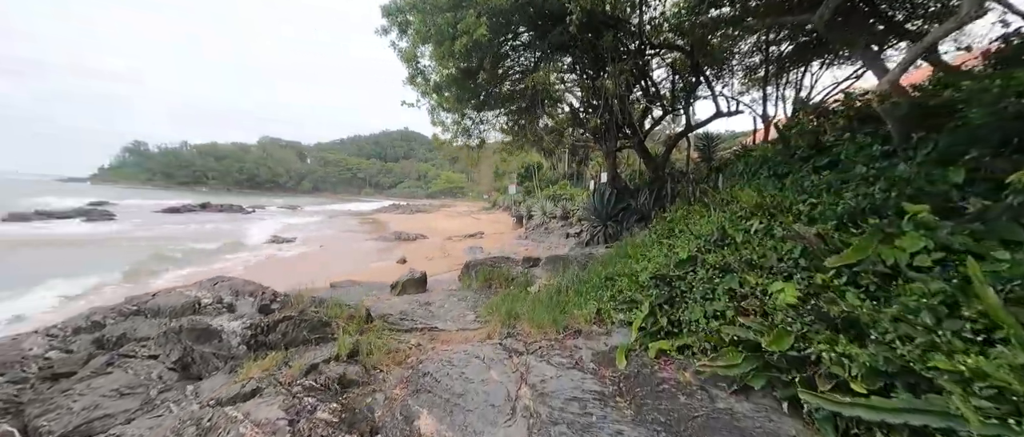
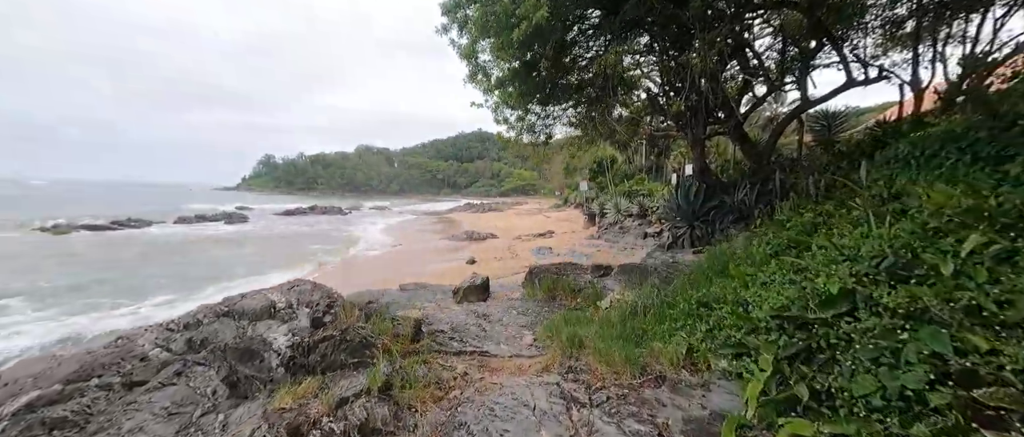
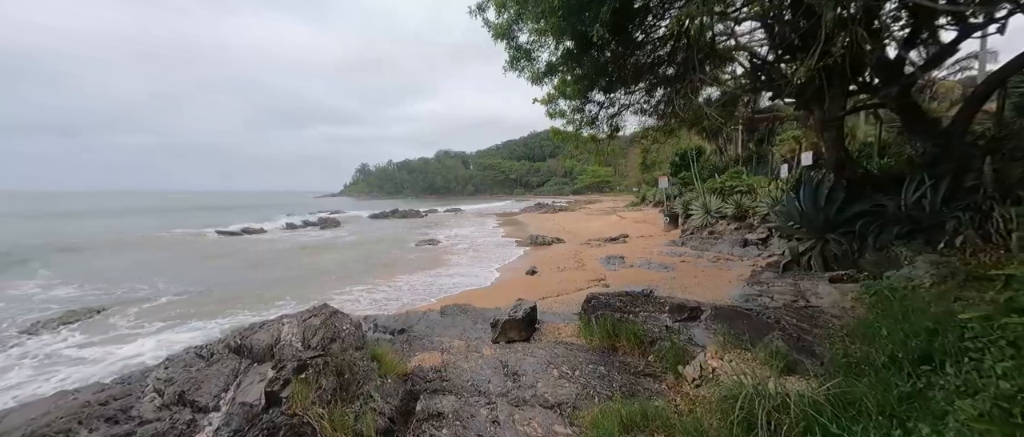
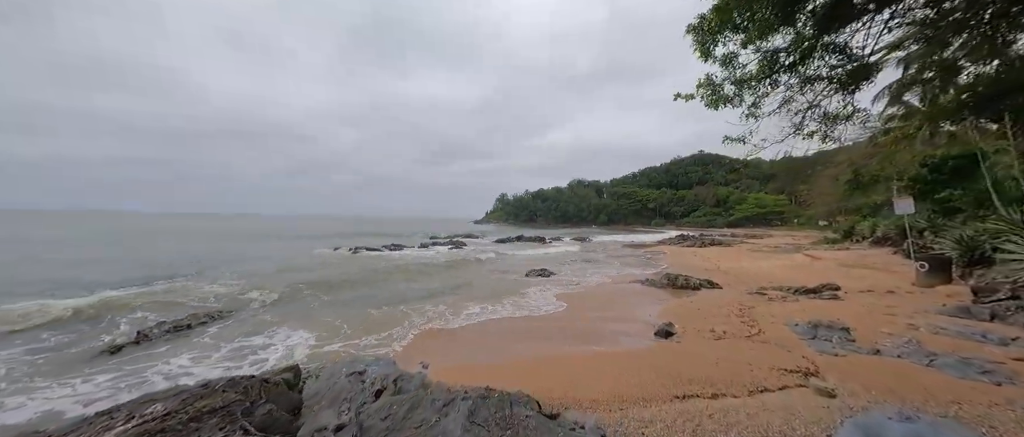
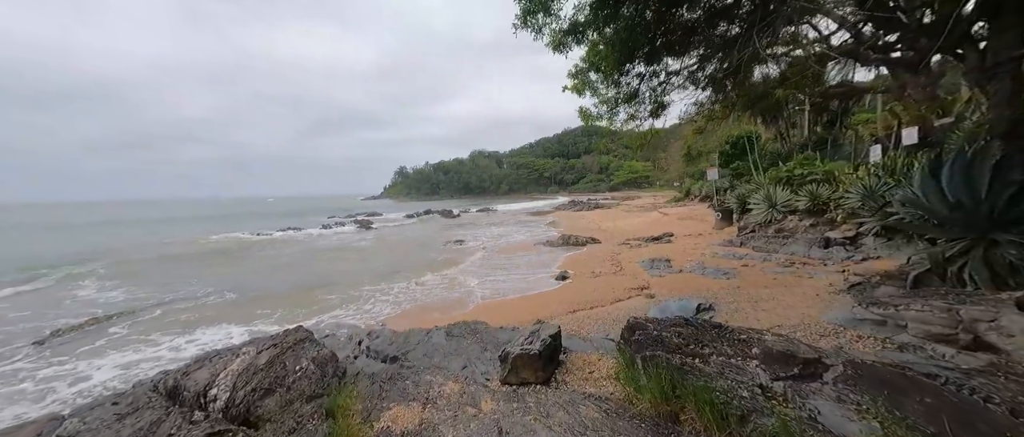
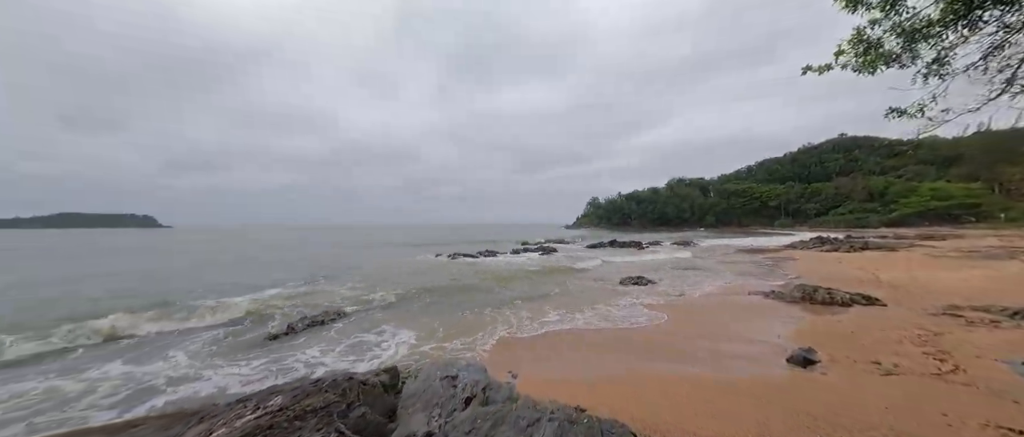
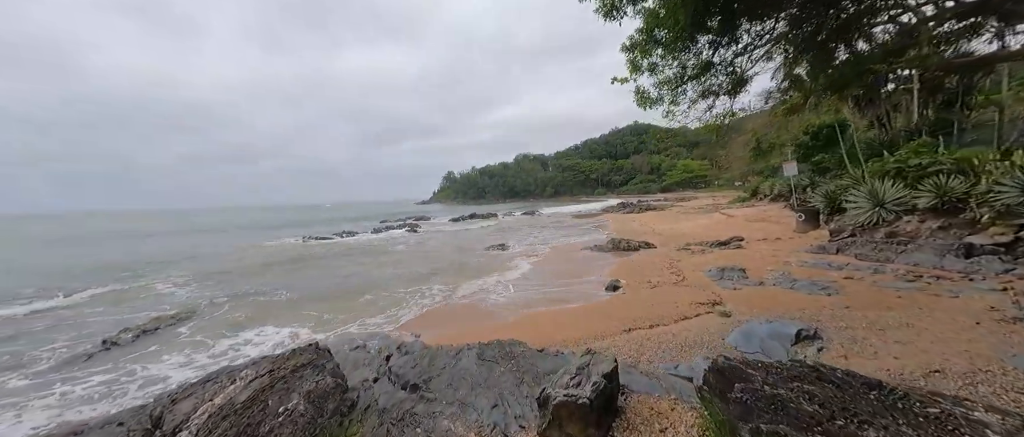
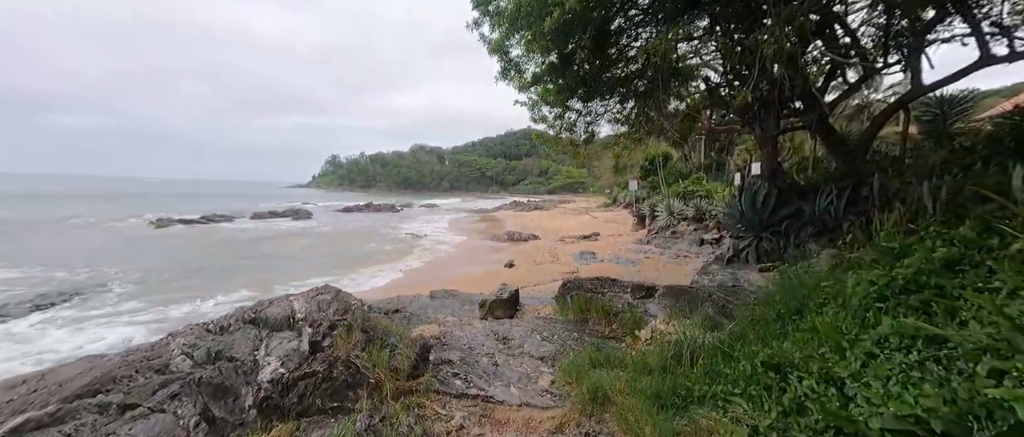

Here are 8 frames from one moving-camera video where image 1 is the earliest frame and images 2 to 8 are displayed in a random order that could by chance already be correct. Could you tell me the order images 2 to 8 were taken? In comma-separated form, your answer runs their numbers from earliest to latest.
2, 8, 3, 5, 7, 4, 6
